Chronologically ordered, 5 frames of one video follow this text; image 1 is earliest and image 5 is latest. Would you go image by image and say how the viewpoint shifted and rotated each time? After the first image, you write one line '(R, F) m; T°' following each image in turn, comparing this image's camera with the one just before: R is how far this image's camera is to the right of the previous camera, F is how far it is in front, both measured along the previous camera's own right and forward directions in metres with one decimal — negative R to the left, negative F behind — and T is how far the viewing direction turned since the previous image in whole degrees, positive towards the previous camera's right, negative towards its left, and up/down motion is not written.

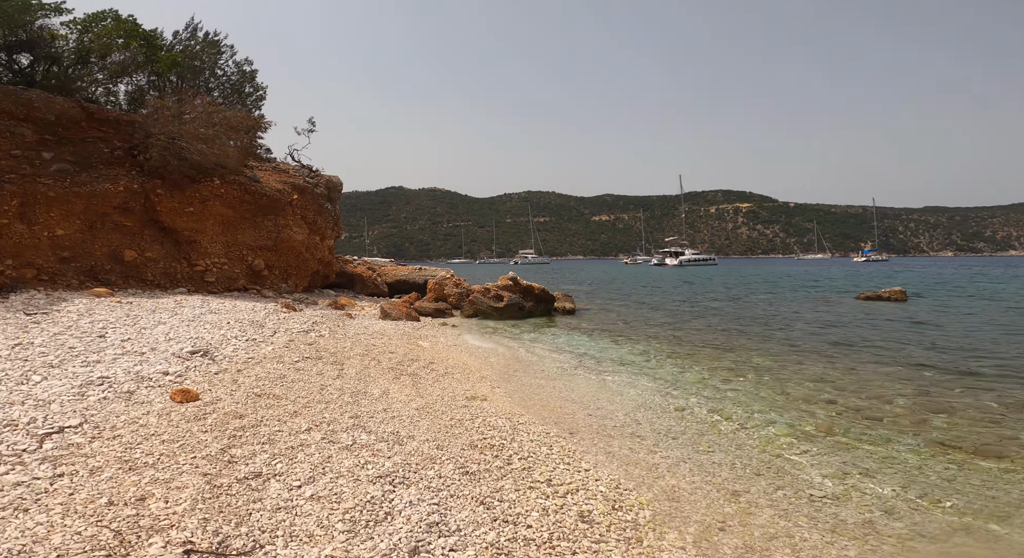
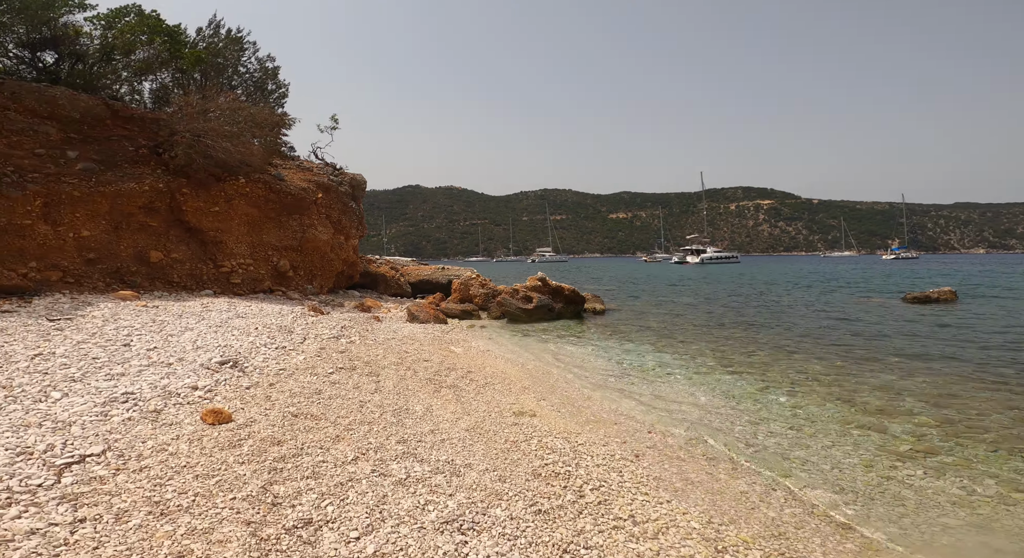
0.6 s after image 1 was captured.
(-0.5, +0.7) m; -2°
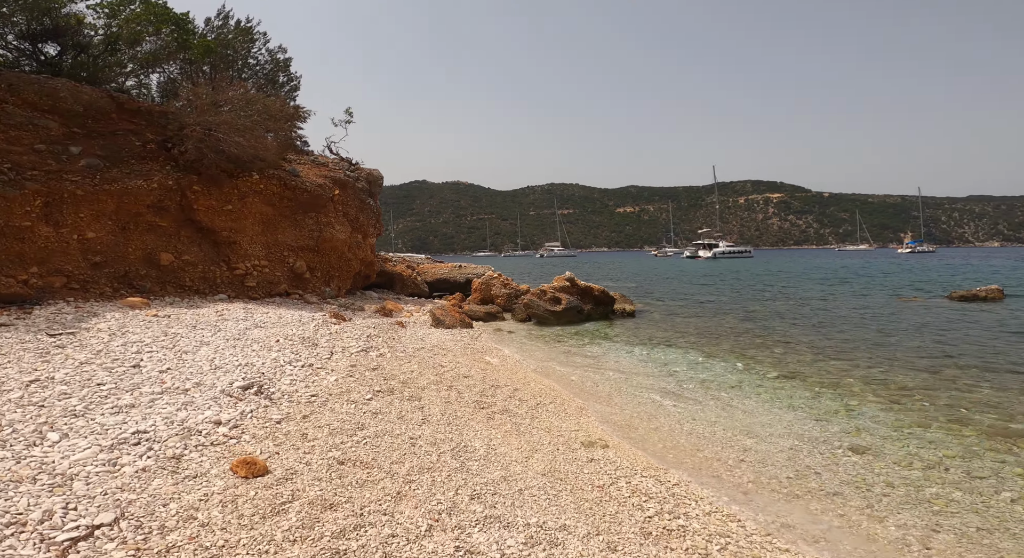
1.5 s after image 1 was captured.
(-0.8, +1.3) m; -1°
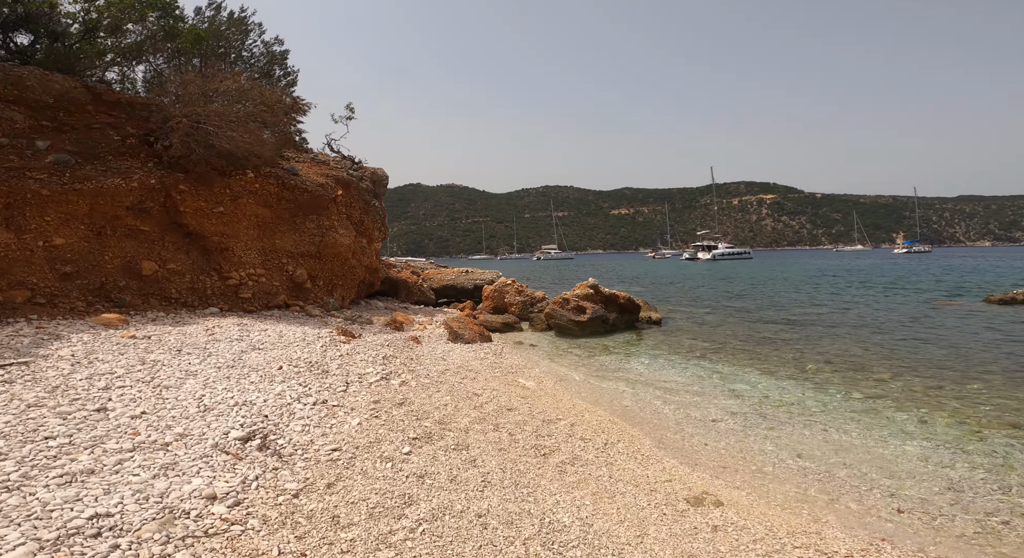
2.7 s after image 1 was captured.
(-0.9, +2.0) m; +1°
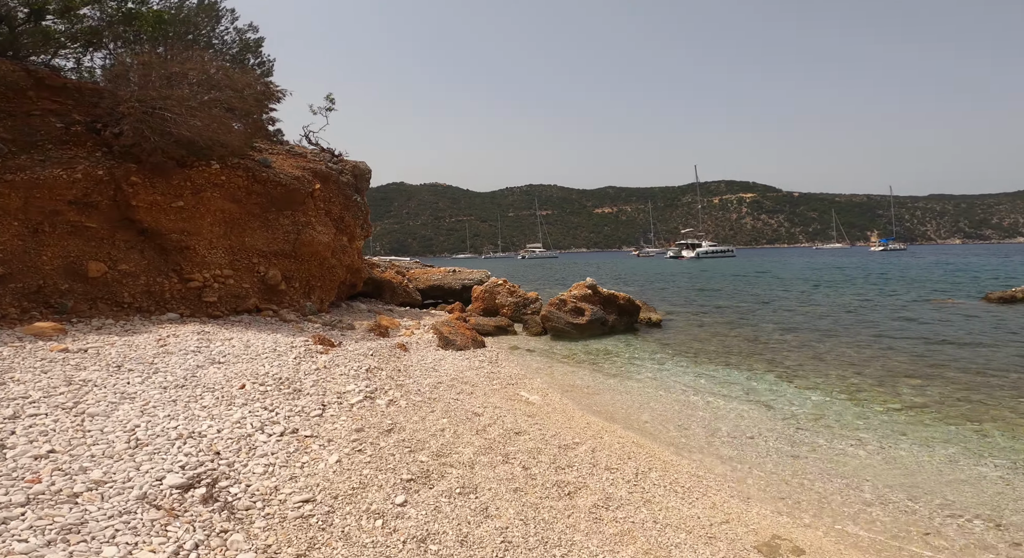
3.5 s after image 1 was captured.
(-0.3, +1.5) m; +2°
